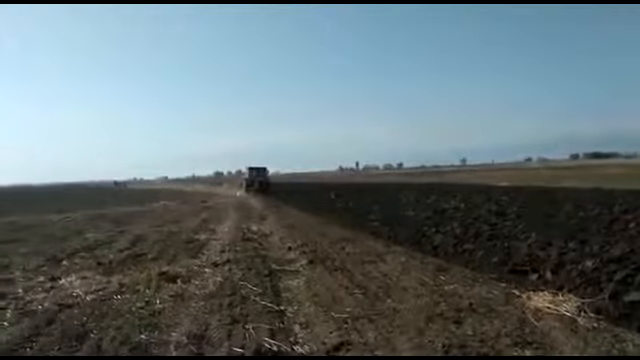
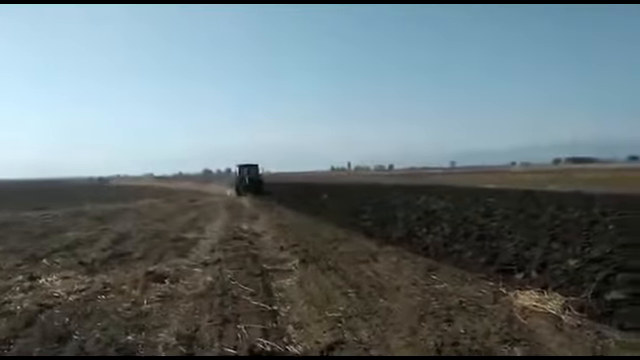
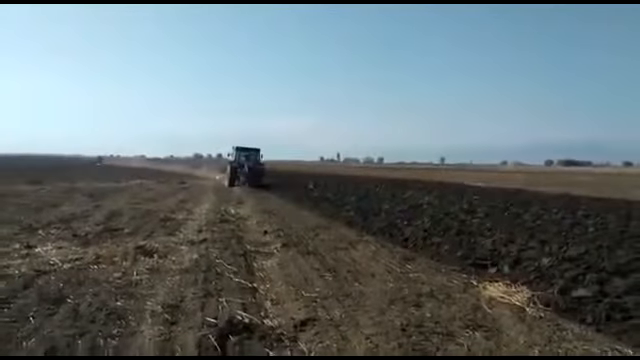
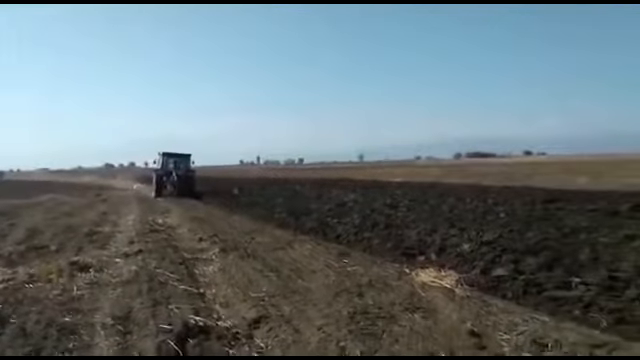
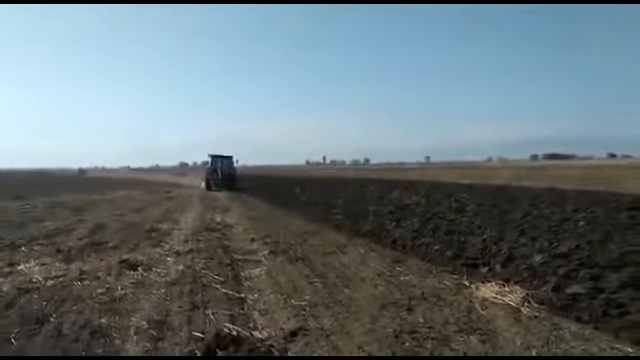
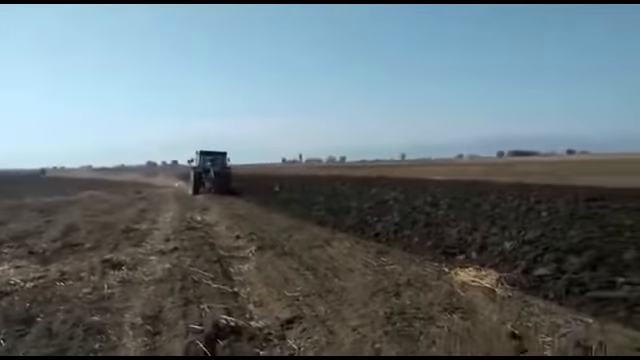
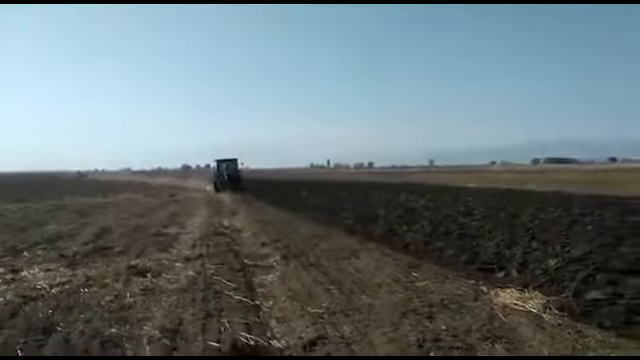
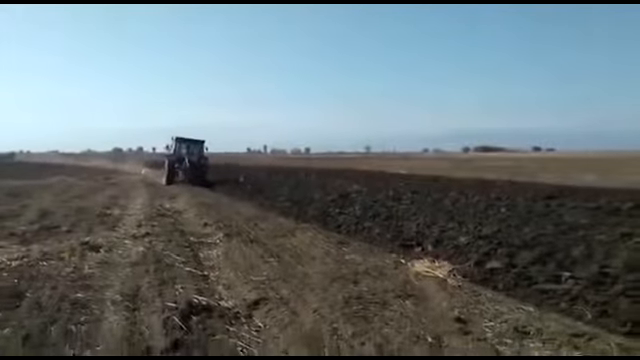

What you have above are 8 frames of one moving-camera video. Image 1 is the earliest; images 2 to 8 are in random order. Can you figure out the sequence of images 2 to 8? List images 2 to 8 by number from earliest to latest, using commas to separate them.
2, 7, 5, 3, 6, 4, 8
